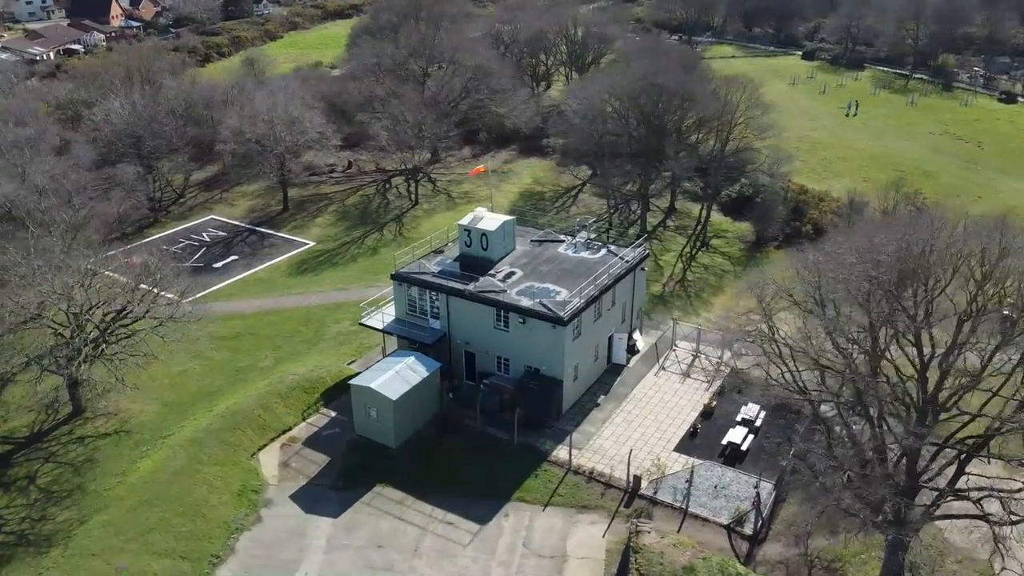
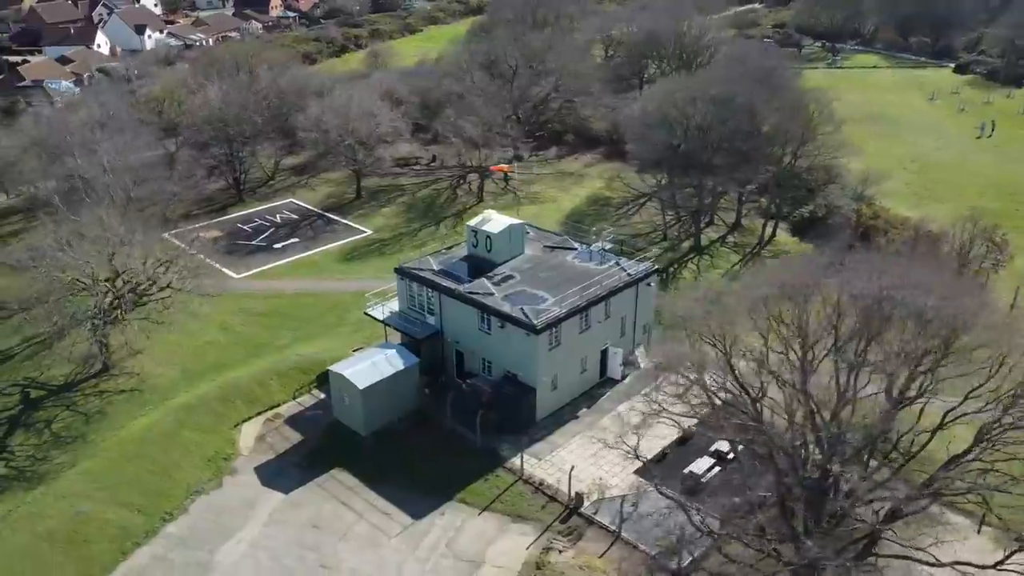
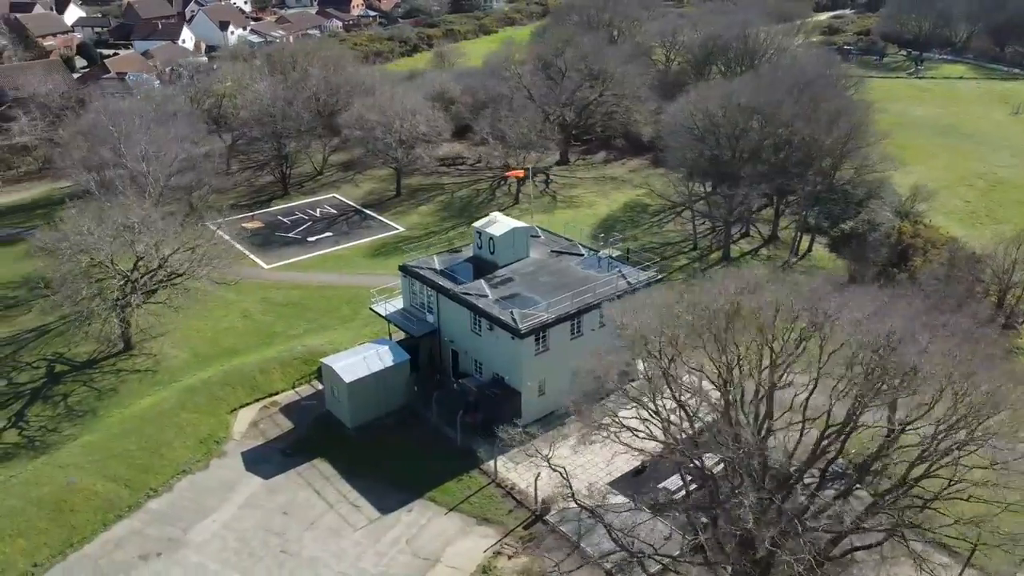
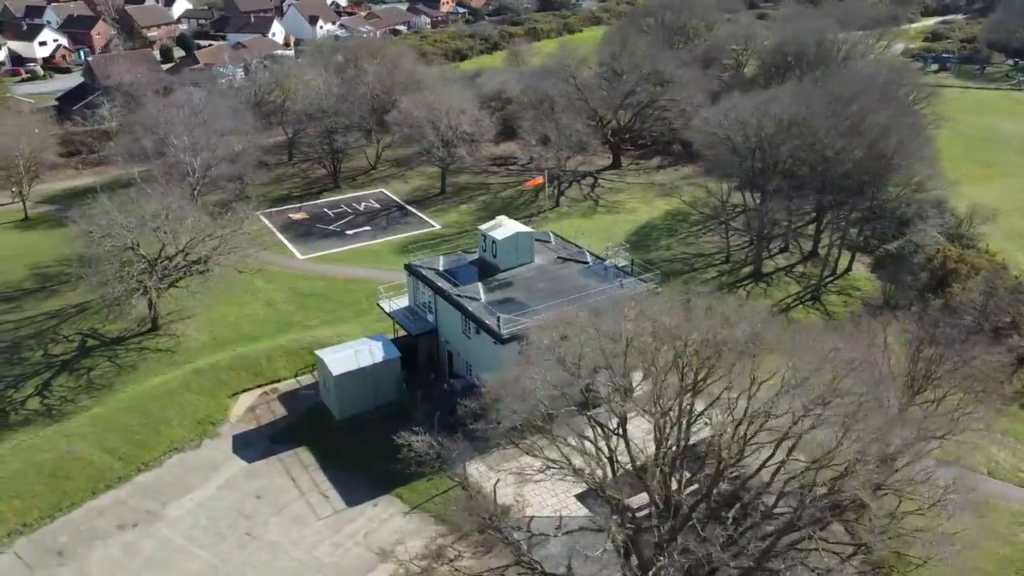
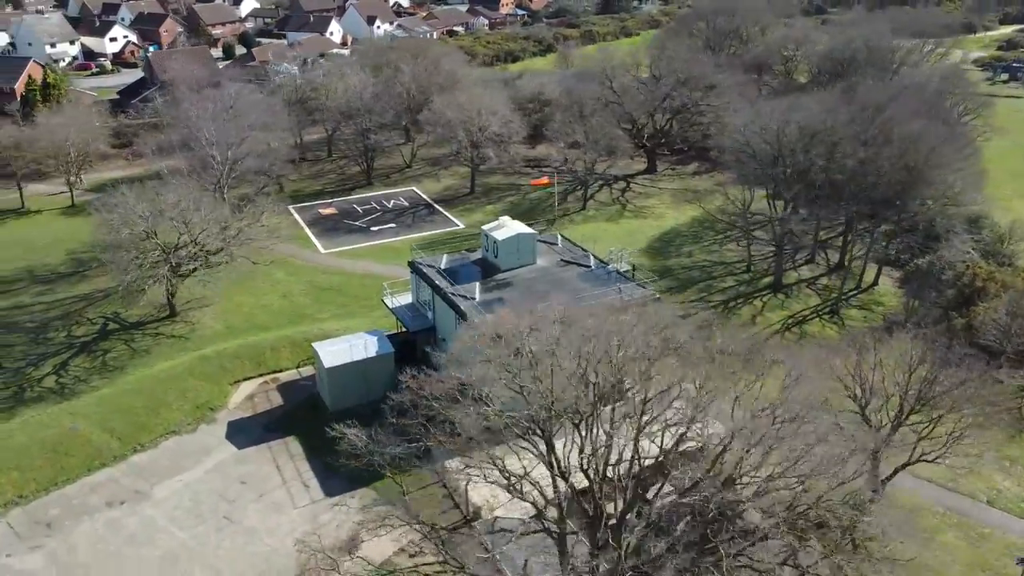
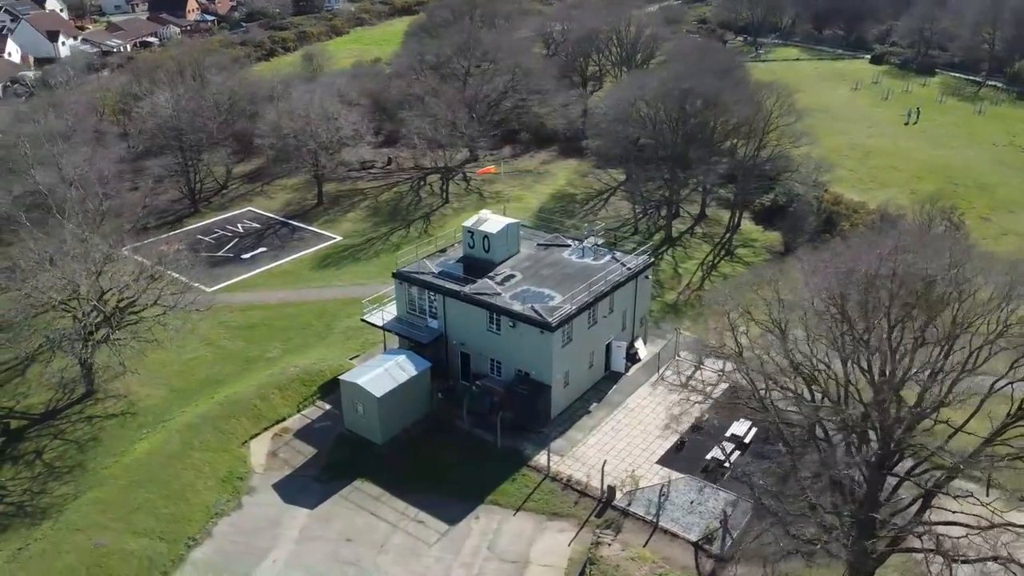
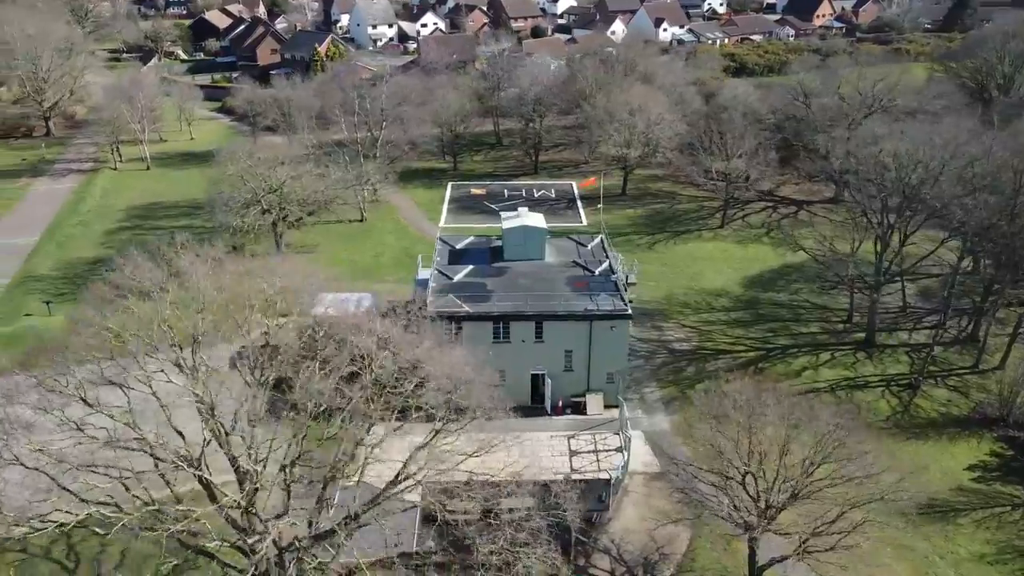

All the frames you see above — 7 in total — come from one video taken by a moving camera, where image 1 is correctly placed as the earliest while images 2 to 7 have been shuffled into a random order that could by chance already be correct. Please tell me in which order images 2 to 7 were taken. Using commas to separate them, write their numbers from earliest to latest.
6, 2, 3, 4, 5, 7
